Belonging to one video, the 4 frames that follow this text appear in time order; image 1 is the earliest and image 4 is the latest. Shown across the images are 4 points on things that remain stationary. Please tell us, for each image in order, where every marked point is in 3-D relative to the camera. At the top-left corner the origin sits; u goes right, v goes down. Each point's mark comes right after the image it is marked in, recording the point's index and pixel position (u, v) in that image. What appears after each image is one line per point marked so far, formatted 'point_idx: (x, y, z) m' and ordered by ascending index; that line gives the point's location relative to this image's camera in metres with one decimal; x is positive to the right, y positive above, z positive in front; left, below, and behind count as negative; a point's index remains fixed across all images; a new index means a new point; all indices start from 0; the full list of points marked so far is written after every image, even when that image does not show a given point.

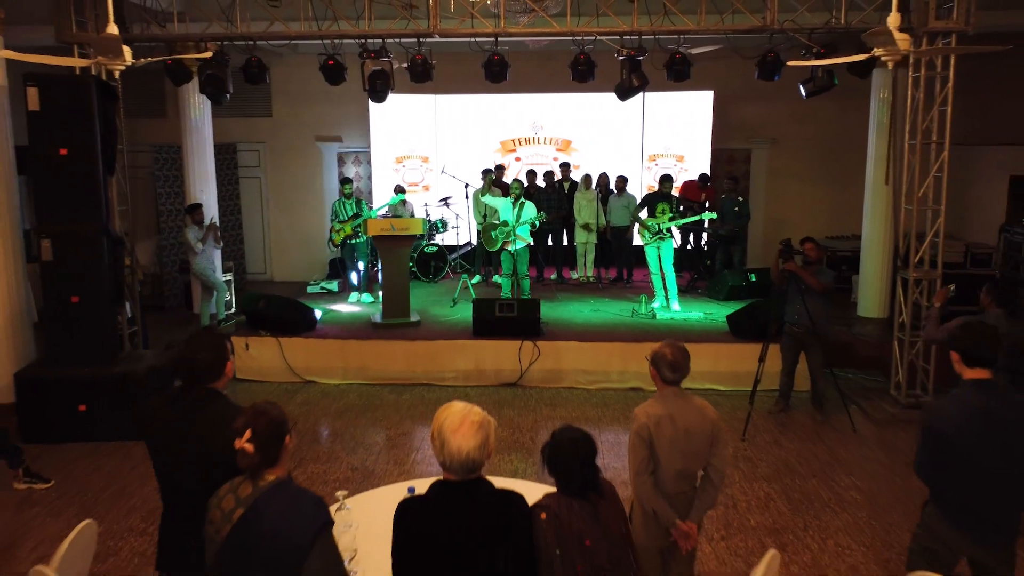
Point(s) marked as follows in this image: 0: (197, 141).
0: (-3.8, +1.8, +9.3) m
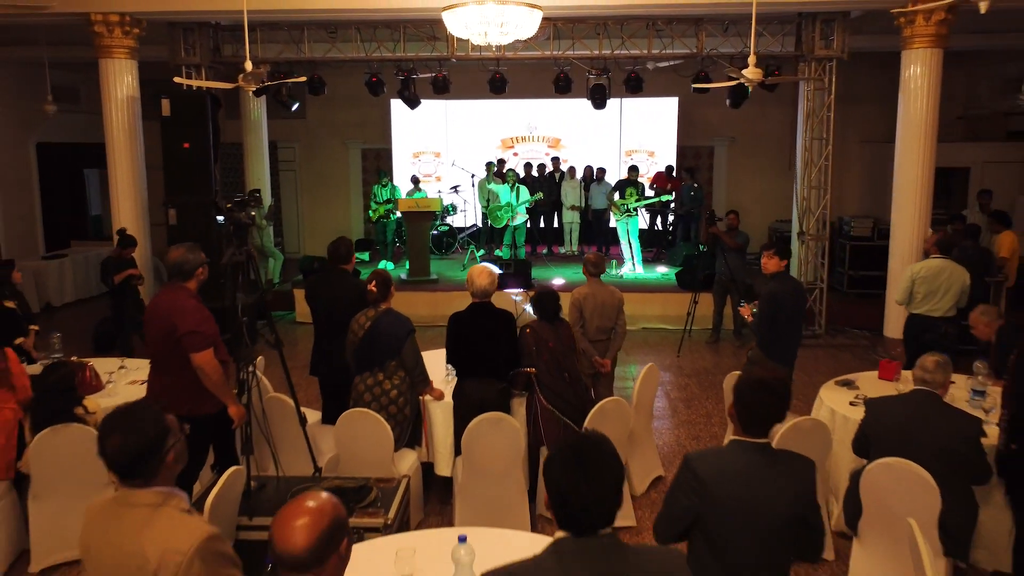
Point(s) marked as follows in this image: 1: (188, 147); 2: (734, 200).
0: (-3.8, +2.3, +11.6) m
1: (-3.4, +1.5, +8.1) m
2: (+4.0, +1.6, +14.0) m
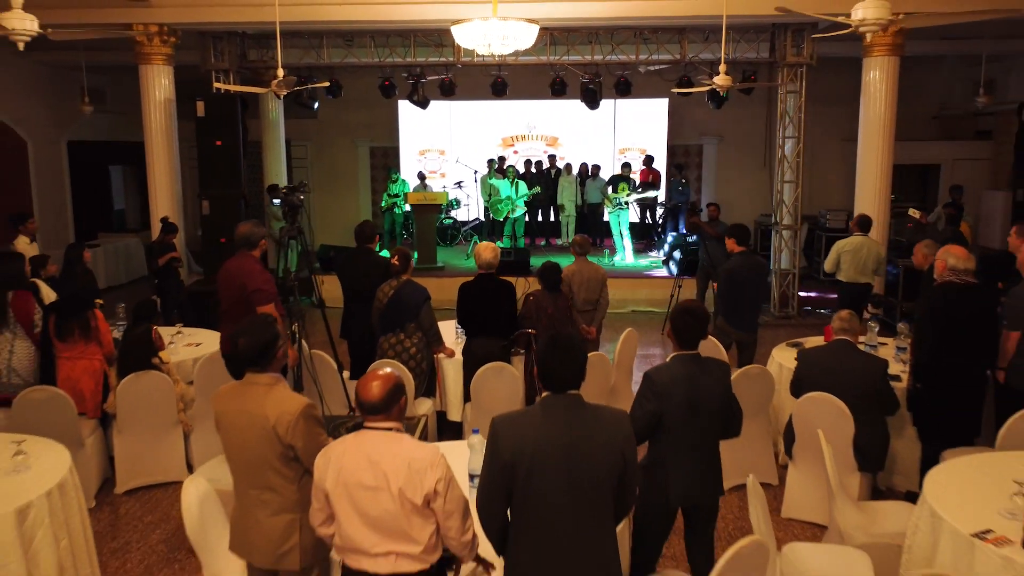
0: (-3.8, +2.5, +12.5) m
1: (-3.4, +1.7, +9.0) m
2: (+4.0, +1.8, +14.9) m
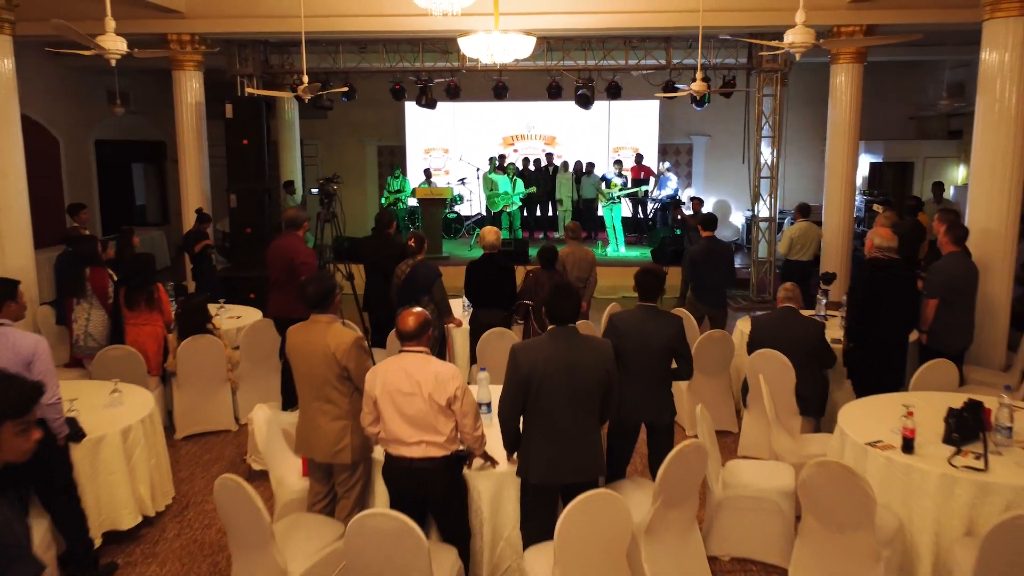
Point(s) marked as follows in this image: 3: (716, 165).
0: (-3.8, +2.6, +13.3) m
1: (-3.4, +1.8, +9.8) m
2: (+4.0, +2.0, +15.8) m
3: (+4.1, +2.5, +15.7) m
